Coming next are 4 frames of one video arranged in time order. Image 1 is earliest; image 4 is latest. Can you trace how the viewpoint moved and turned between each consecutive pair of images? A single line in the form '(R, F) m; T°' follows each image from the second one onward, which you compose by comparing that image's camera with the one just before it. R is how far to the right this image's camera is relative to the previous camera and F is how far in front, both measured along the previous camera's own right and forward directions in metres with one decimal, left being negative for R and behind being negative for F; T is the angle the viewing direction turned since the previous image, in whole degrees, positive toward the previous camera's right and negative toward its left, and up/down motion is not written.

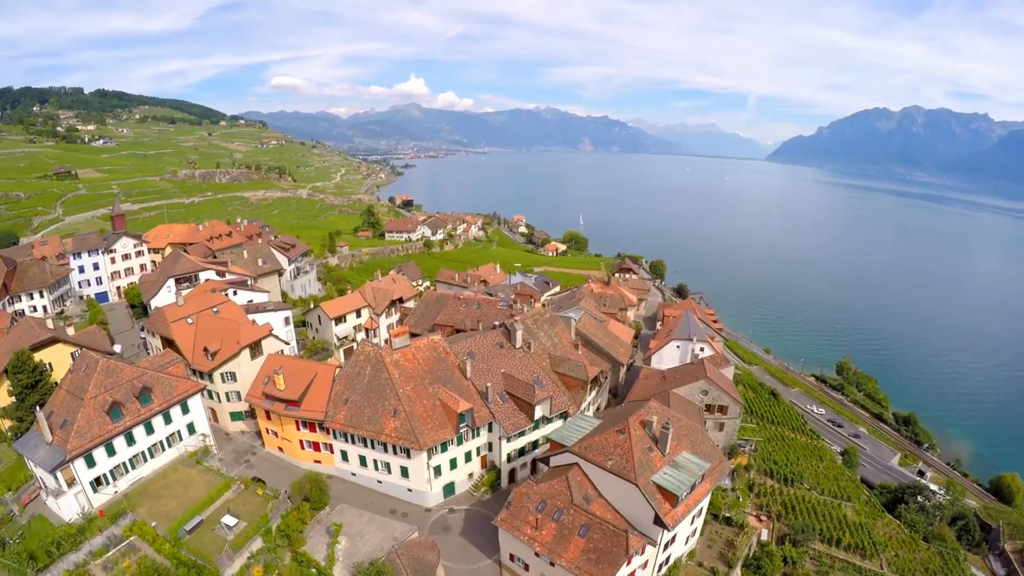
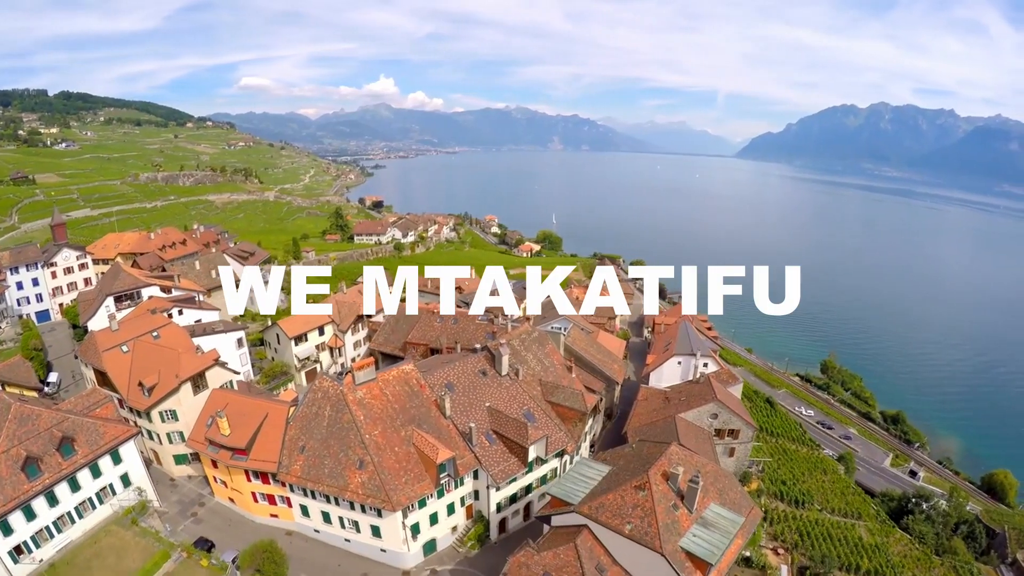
(-0.5, +4.9) m; +2°
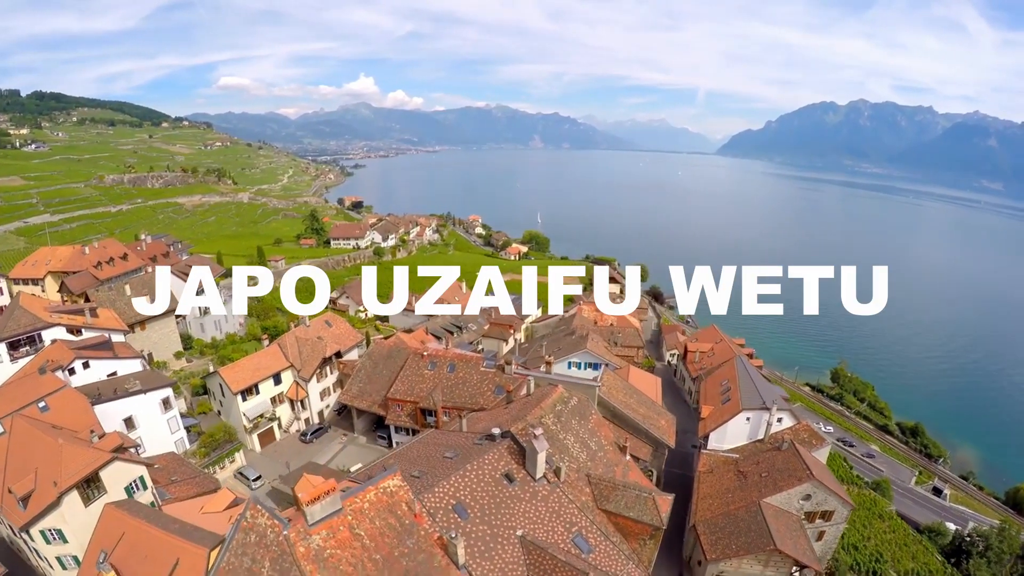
(-2.2, +9.9) m; +2°
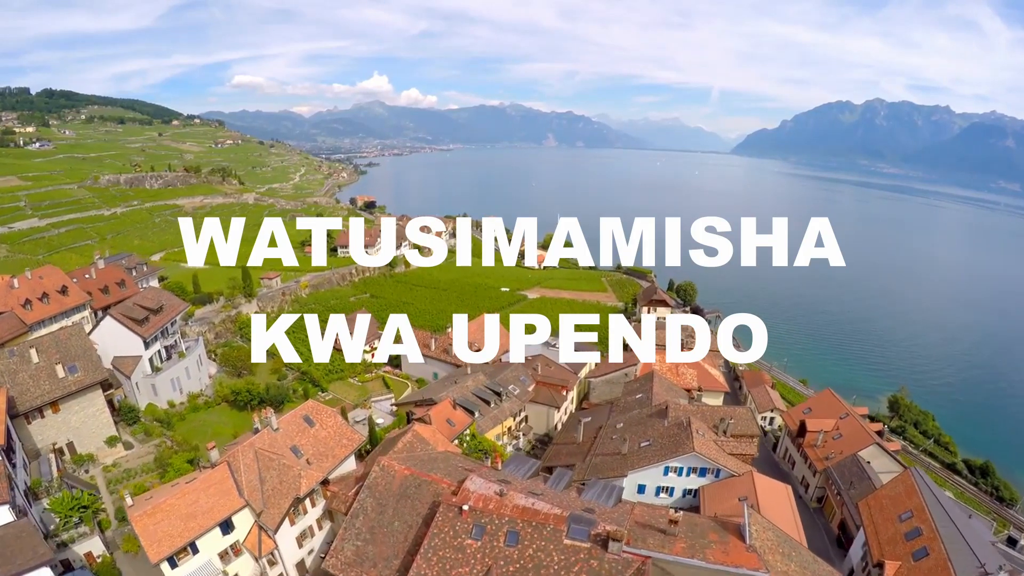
(-3.8, +12.9) m; 0°
